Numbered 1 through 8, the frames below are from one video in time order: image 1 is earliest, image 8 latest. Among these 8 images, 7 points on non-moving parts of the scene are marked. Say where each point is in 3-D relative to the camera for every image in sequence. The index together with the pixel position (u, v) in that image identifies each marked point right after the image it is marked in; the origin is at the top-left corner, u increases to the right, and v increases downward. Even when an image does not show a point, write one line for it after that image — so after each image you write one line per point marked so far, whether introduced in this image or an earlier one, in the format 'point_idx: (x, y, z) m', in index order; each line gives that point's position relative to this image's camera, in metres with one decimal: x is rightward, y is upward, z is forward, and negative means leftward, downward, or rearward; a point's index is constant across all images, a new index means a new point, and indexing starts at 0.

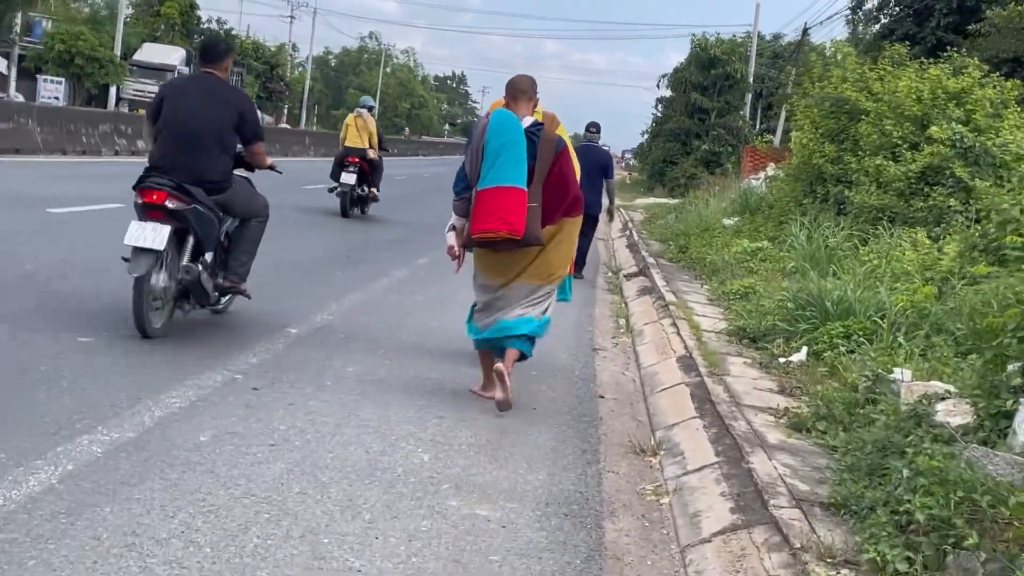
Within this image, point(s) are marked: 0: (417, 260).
0: (-0.9, +0.3, +12.0) m
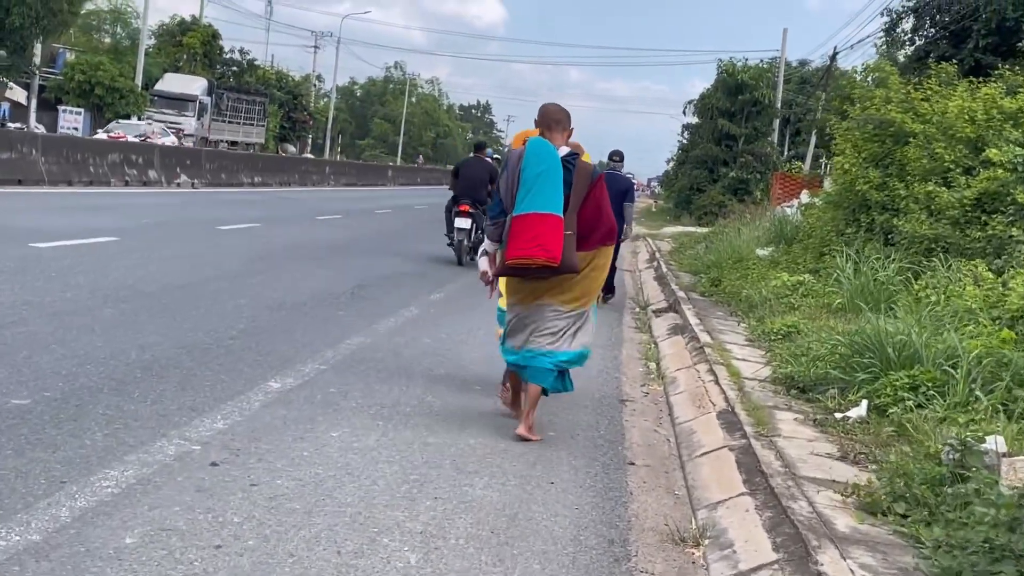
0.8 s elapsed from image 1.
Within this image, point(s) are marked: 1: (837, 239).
0: (-0.7, -0.1, +11.2) m
1: (+3.1, +0.4, +12.2) m
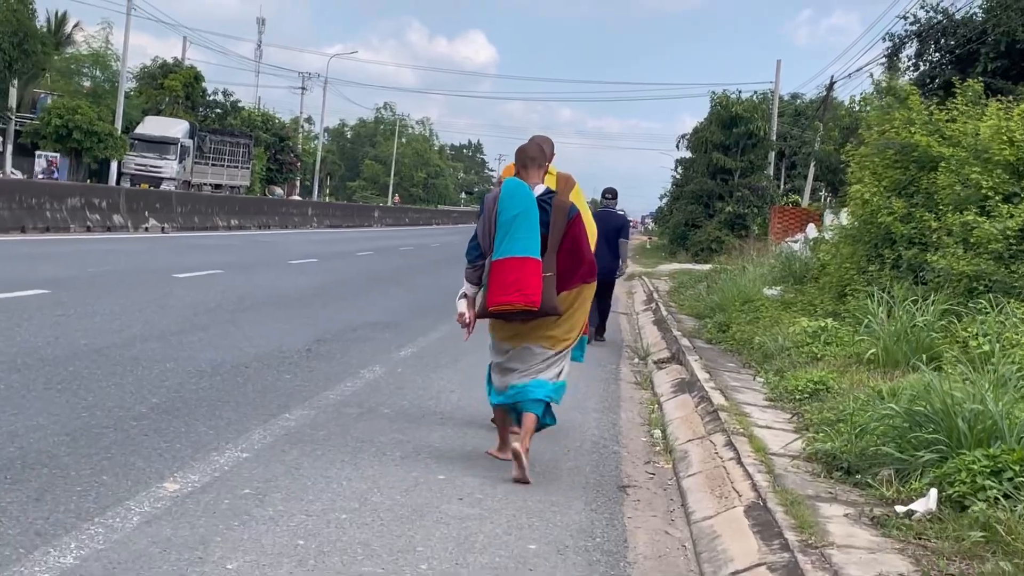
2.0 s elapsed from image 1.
0: (-0.8, -0.5, +9.8) m
1: (+2.9, +0.1, +10.9) m
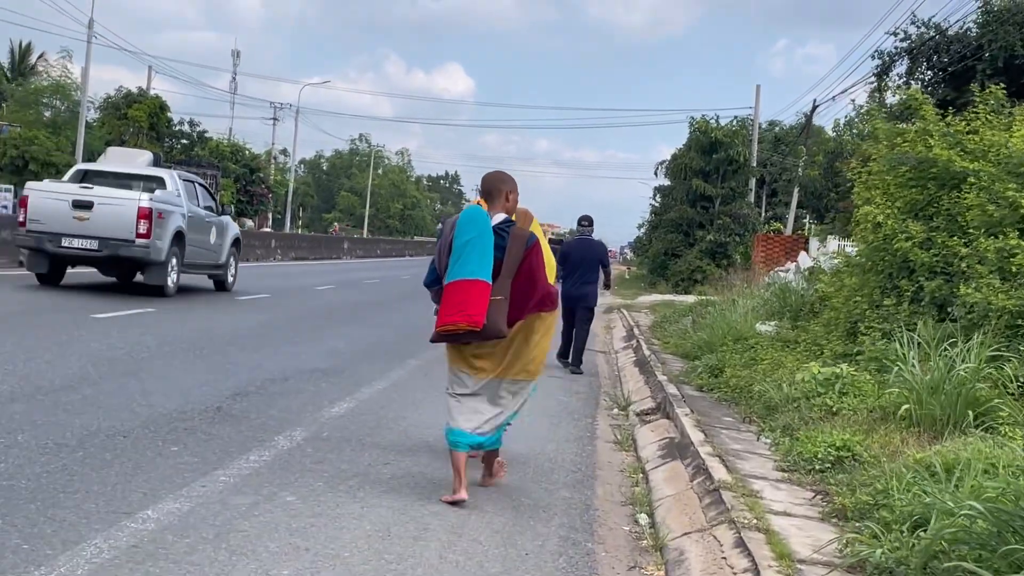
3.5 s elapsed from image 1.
0: (-1.1, -0.7, +8.2) m
1: (+2.6, -0.2, +9.4) m
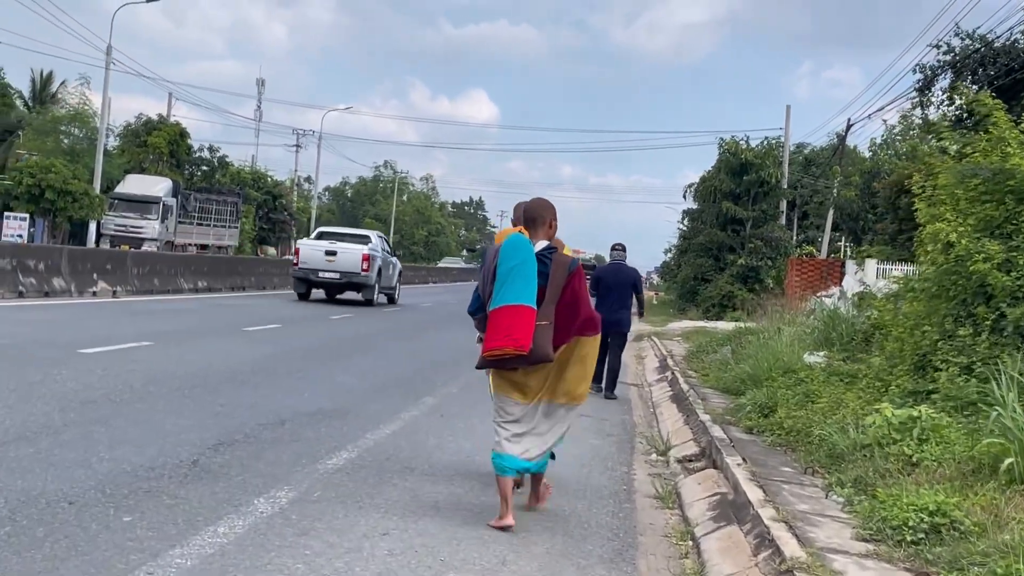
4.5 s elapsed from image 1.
0: (-1.0, -0.9, +7.2) m
1: (+2.8, -0.4, +8.3) m
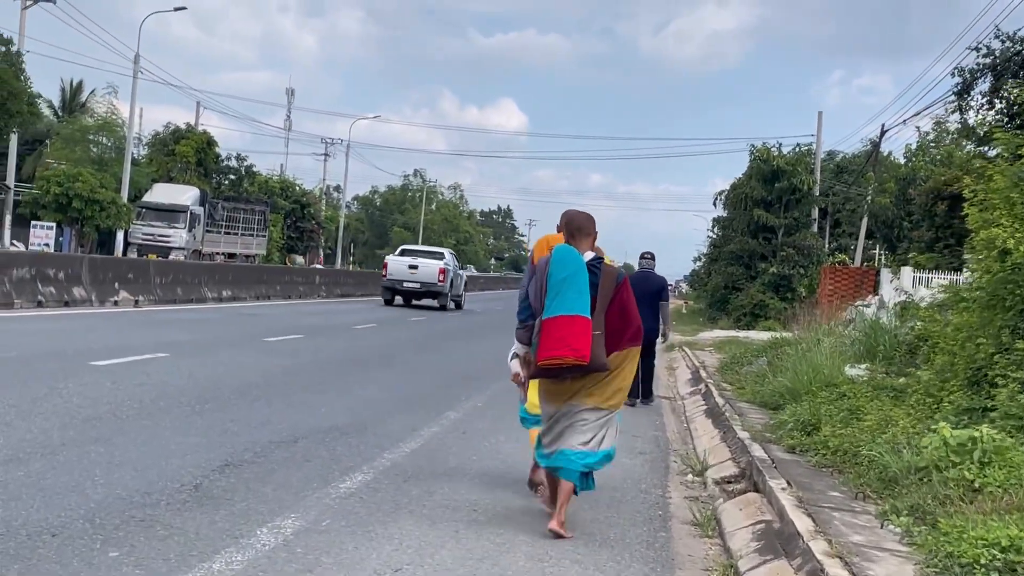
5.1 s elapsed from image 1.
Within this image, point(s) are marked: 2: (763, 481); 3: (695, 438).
0: (-0.8, -1.0, +6.7) m
1: (+2.9, -0.4, +7.8) m
2: (+1.3, -1.0, +7.0) m
3: (+1.4, -1.2, +10.1) m
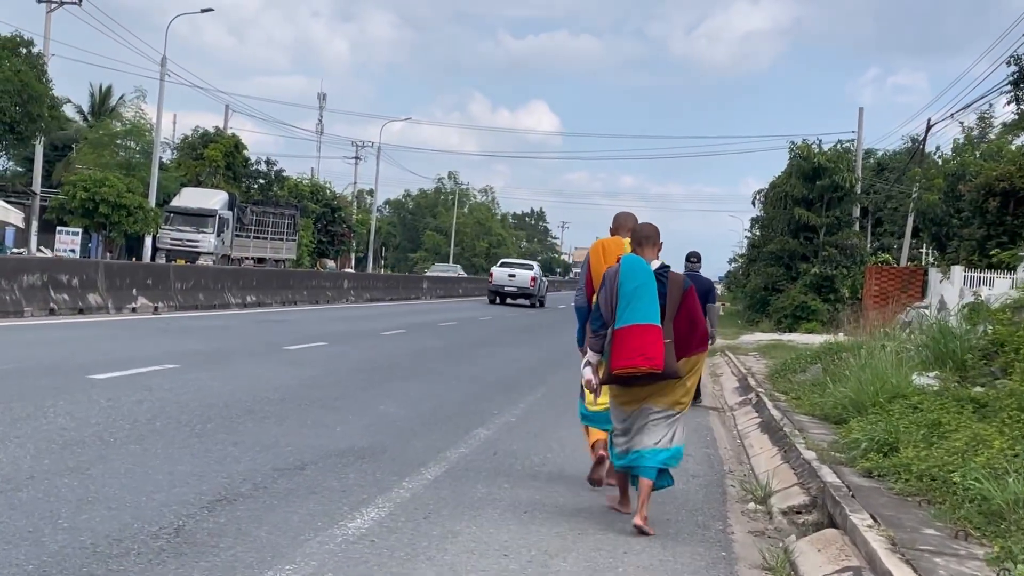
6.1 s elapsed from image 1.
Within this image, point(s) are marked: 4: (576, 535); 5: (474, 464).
0: (-0.7, -1.0, +5.8) m
1: (+3.1, -0.4, +6.7) m
2: (+1.5, -1.0, +6.0) m
3: (+1.7, -1.2, +9.1) m
4: (+0.3, -1.1, +5.7) m
5: (-0.2, -1.0, +7.6) m
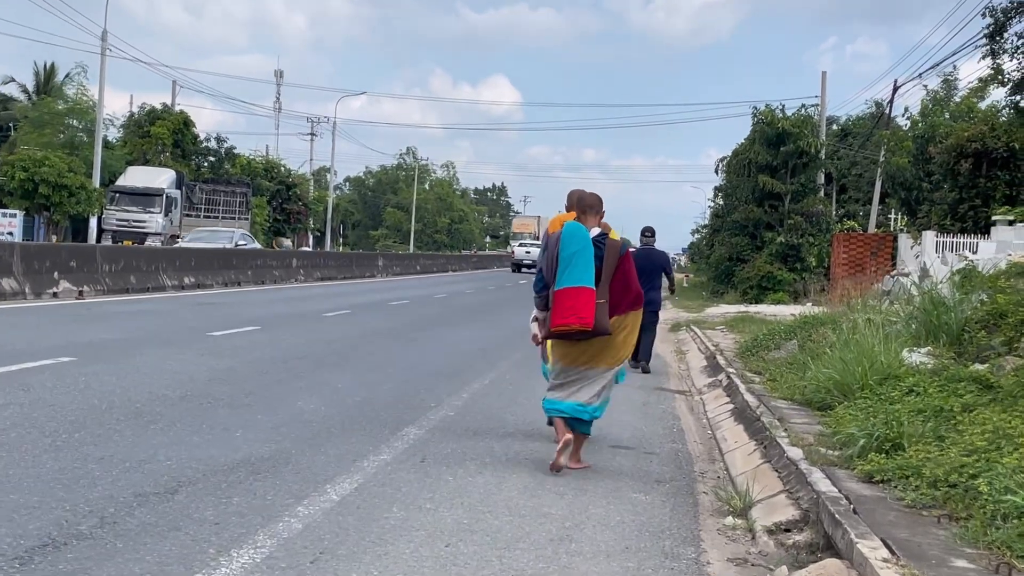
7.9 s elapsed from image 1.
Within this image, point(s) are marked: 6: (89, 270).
0: (-1.0, -0.9, +4.5) m
1: (+2.8, -0.3, +5.5) m
2: (+1.2, -0.9, +4.8) m
3: (+1.3, -1.0, +7.9) m
4: (0.0, -1.0, +4.5) m
5: (-0.6, -0.9, +6.4) m
6: (-6.4, +0.3, +19.6) m
